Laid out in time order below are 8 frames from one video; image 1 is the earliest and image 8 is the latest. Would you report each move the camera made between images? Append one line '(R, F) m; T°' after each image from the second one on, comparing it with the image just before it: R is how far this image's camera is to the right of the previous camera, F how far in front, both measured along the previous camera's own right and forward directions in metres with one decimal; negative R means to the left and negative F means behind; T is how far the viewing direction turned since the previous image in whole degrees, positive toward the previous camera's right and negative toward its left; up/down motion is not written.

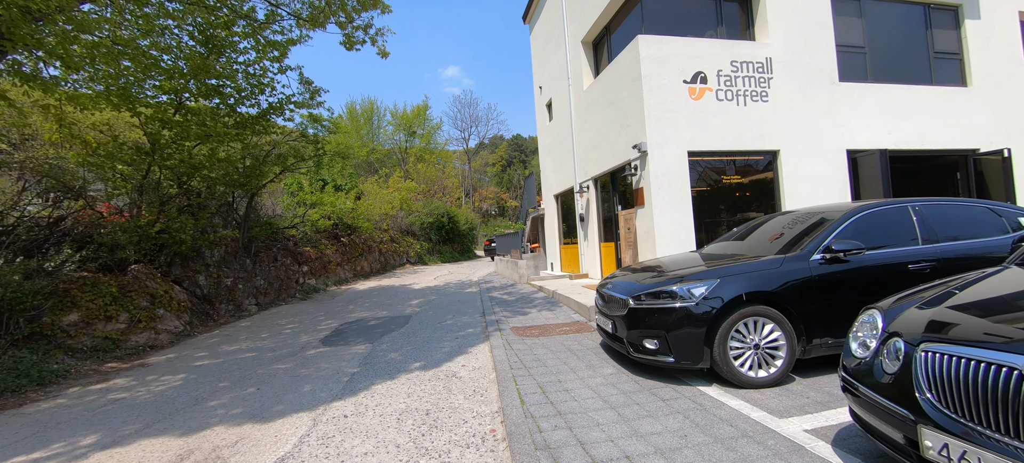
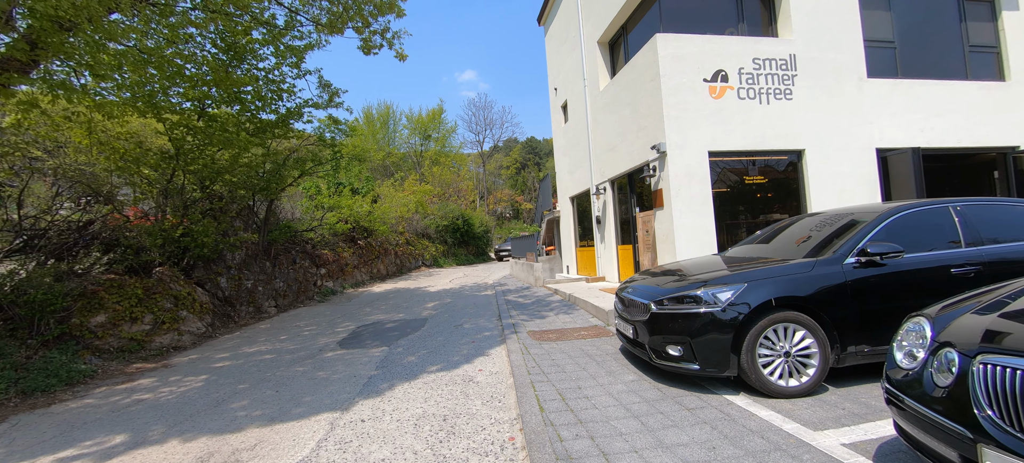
(0.0, 0.0) m; -2°
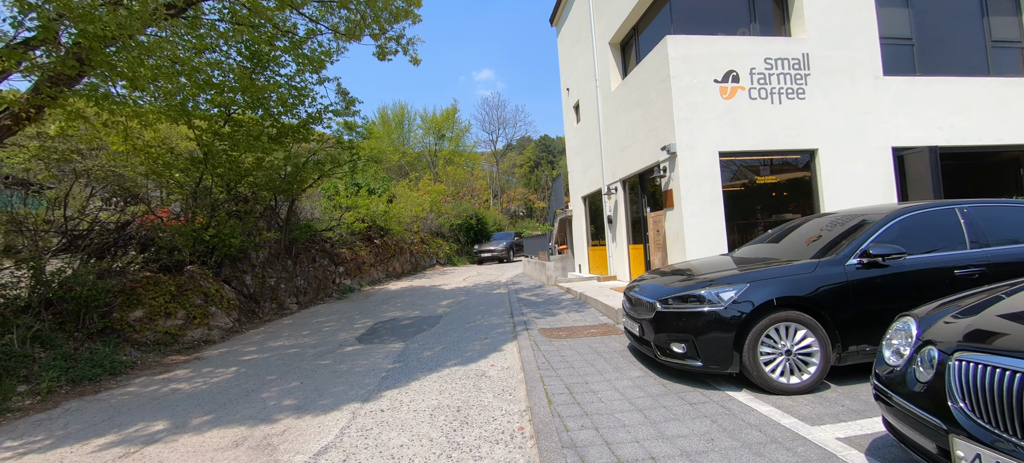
(0.0, -0.1) m; -2°
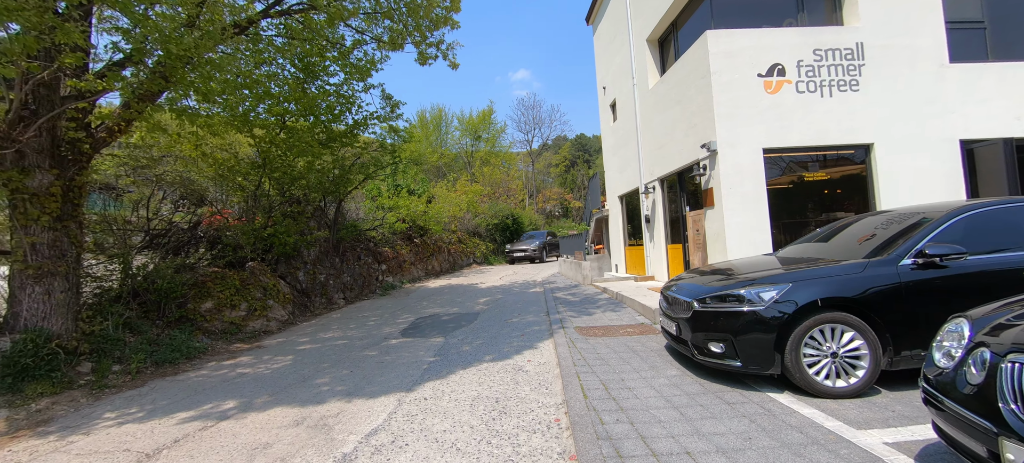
(0.0, -0.1) m; -5°
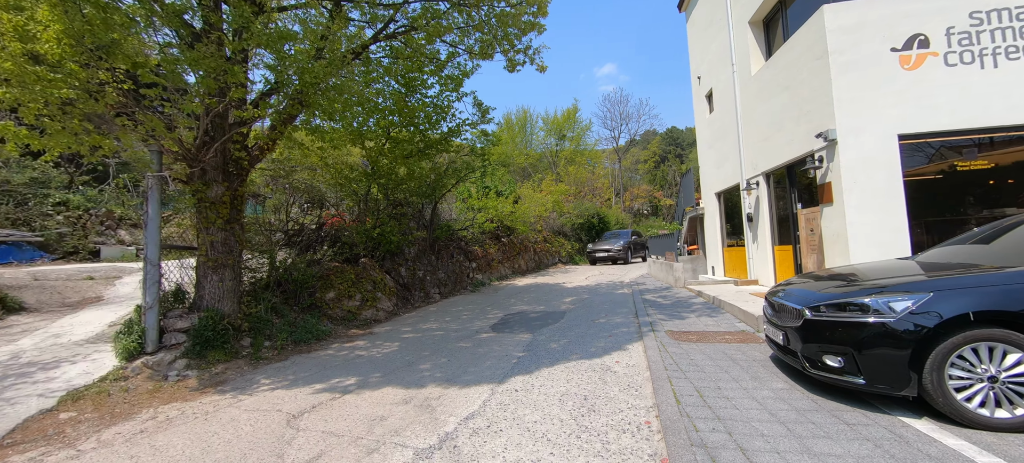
(0.0, -0.1) m; -13°
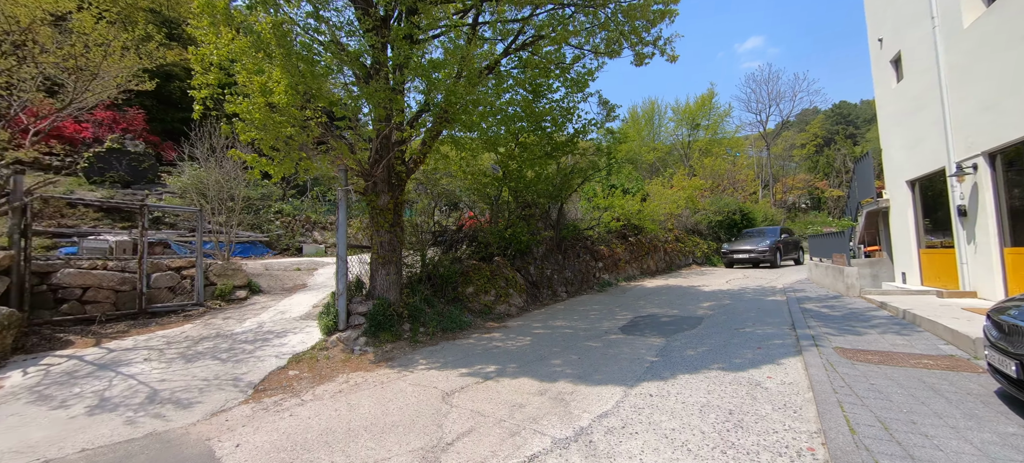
(-0.2, -0.2) m; -18°
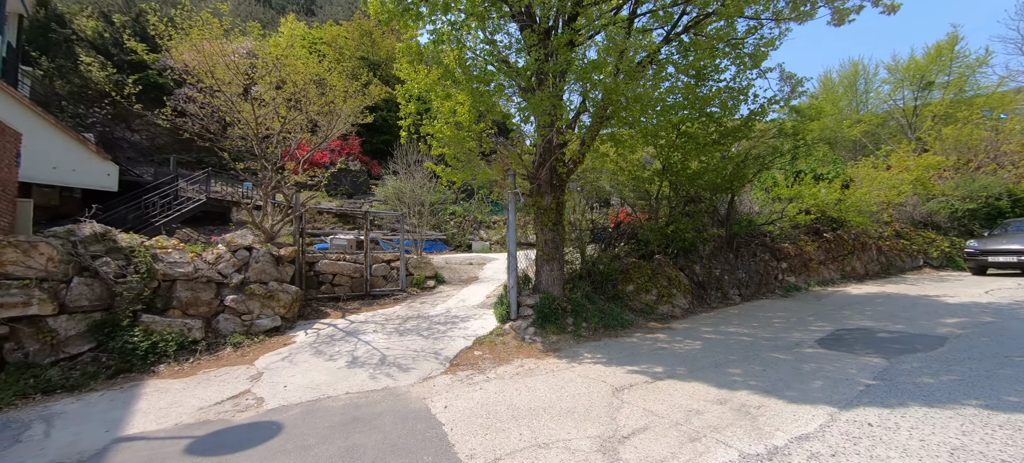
(-0.6, -0.3) m; -20°
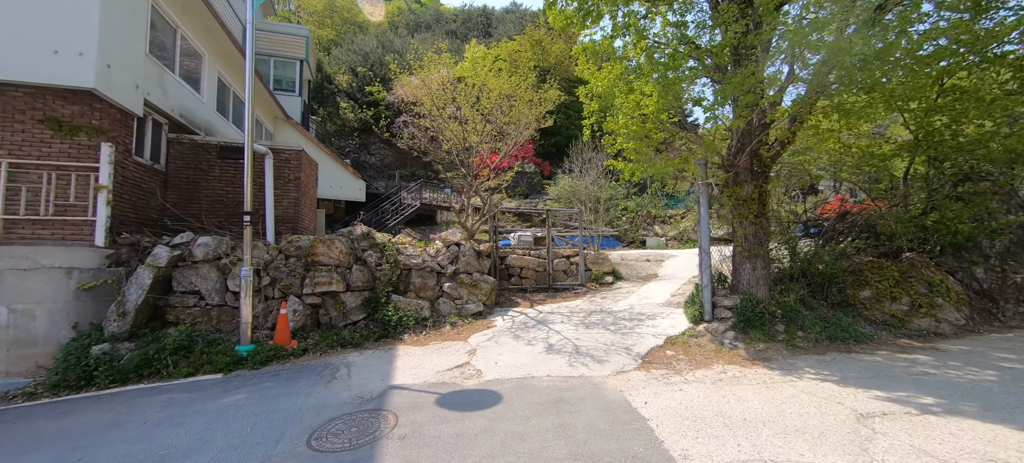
(-0.8, -0.3) m; -22°
